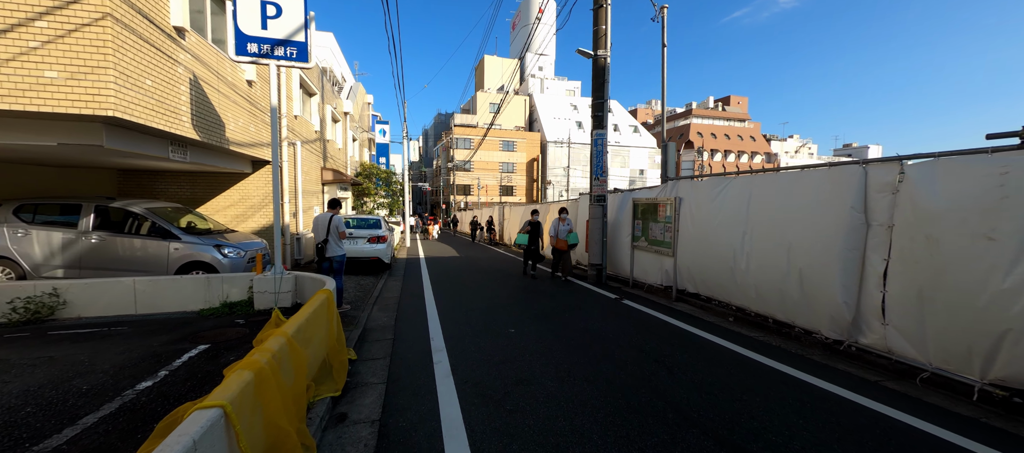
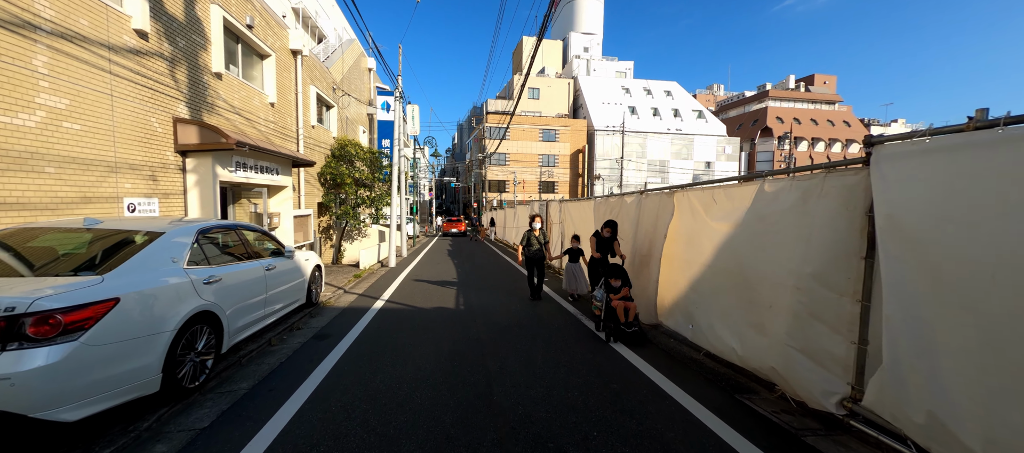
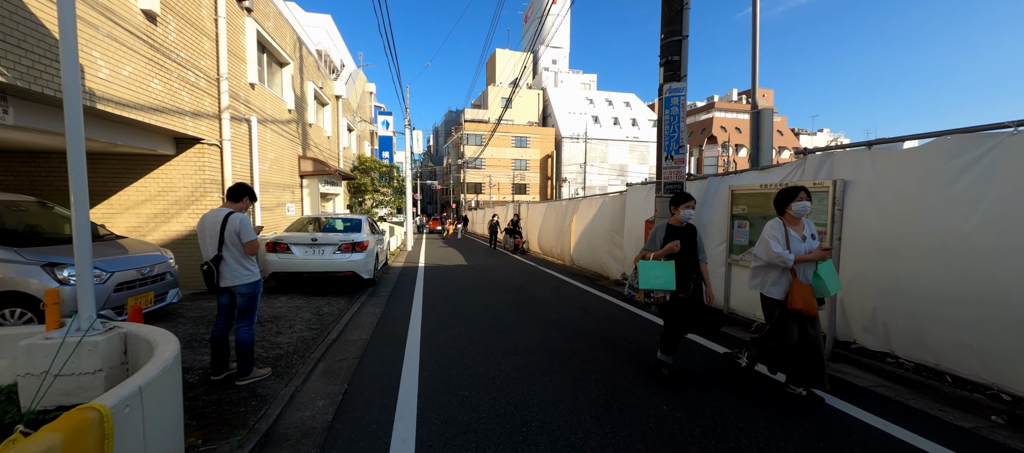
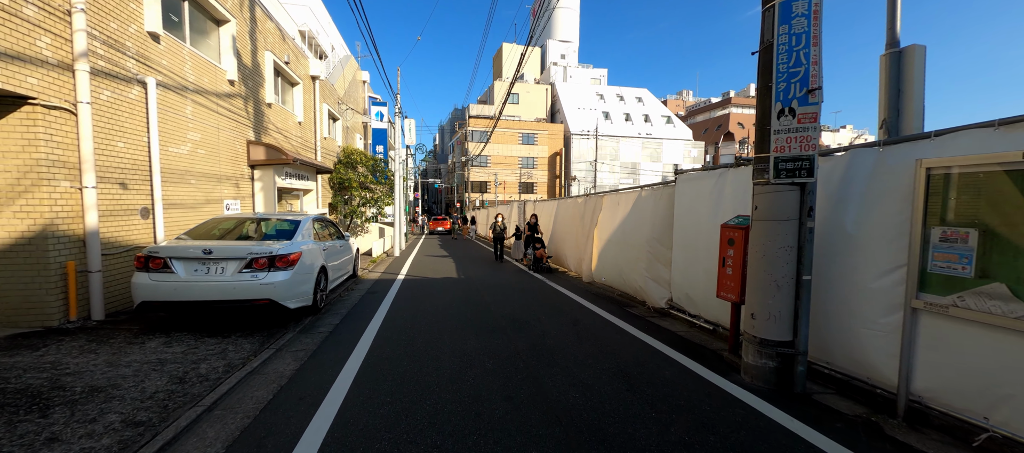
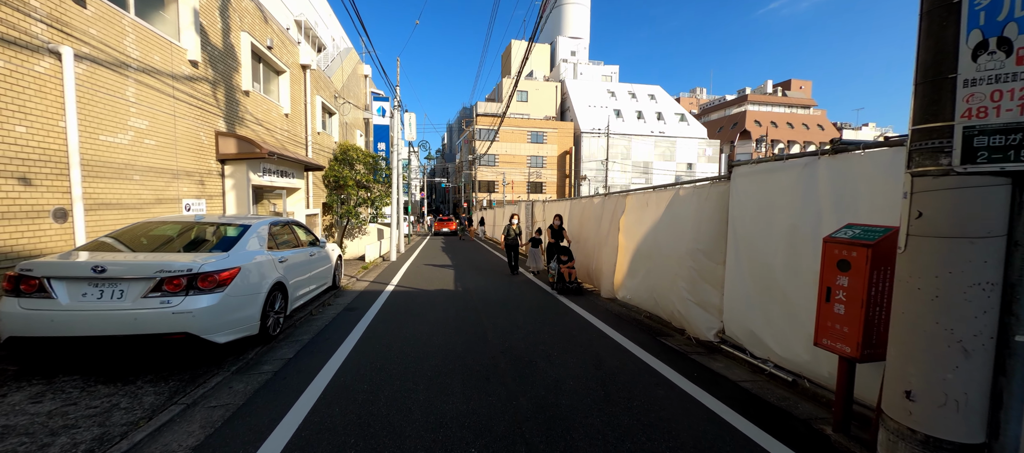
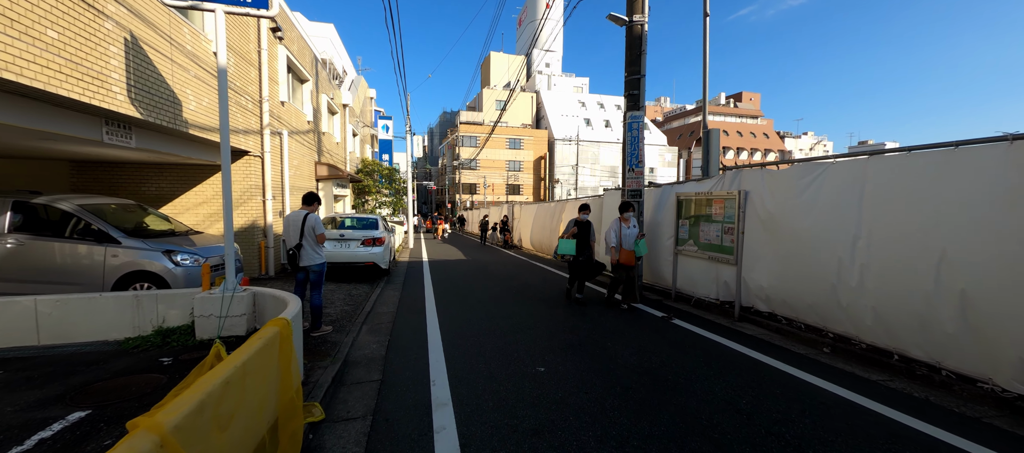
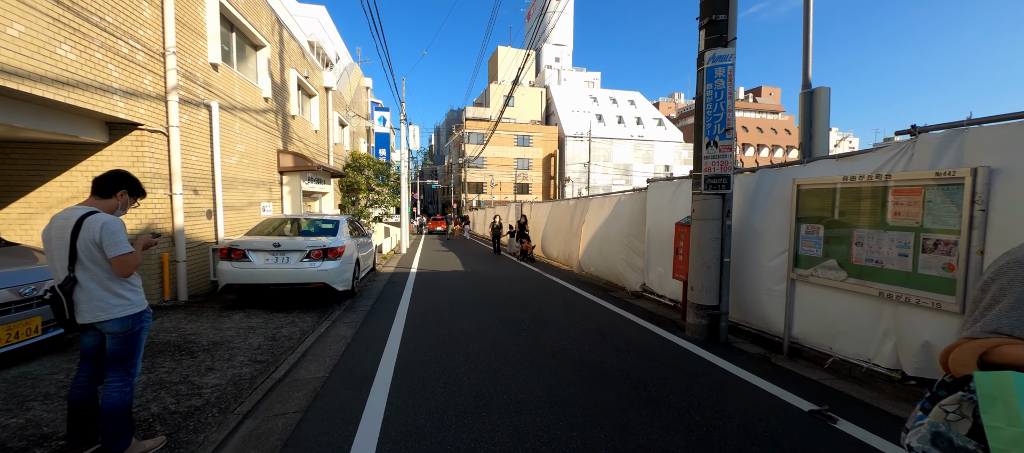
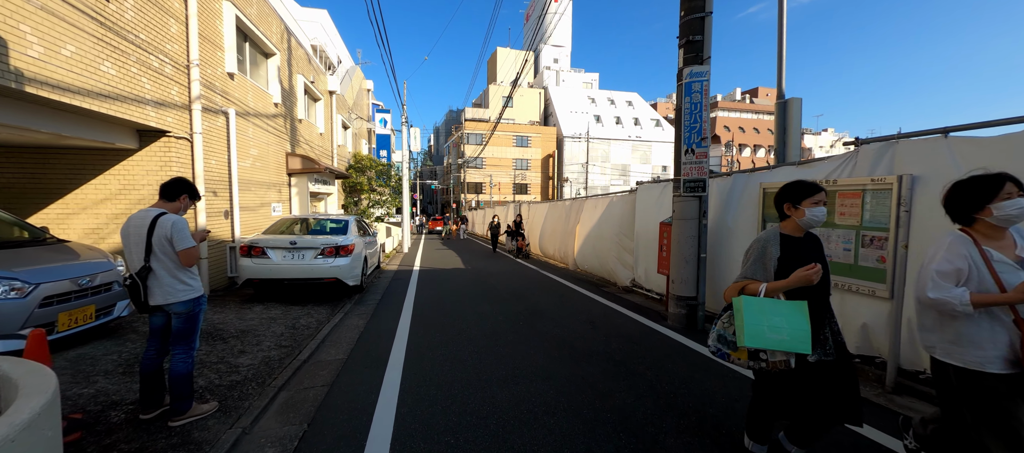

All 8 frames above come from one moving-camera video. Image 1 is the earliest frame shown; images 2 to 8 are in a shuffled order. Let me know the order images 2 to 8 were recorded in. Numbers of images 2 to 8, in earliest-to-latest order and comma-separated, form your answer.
6, 3, 8, 7, 4, 5, 2
